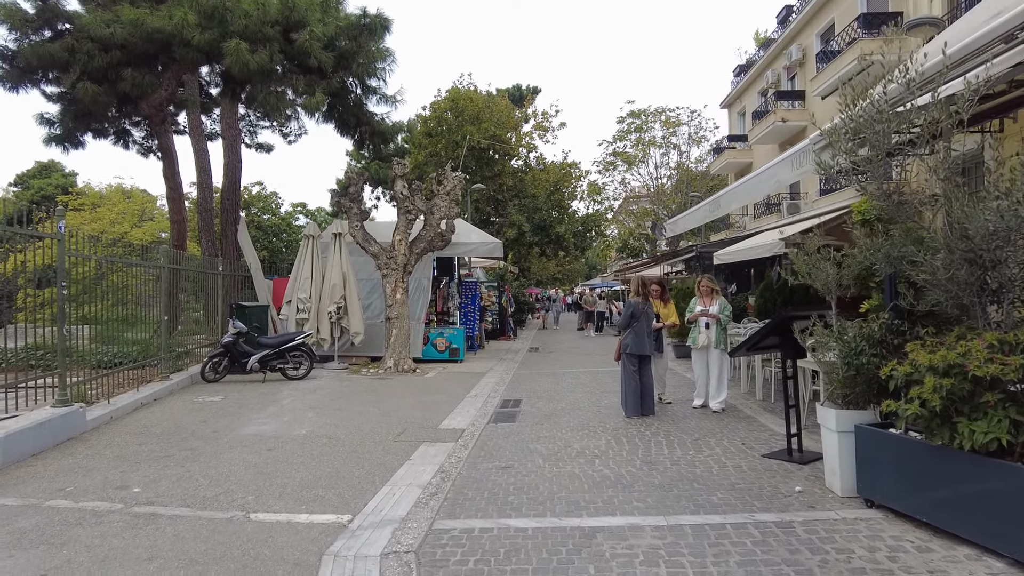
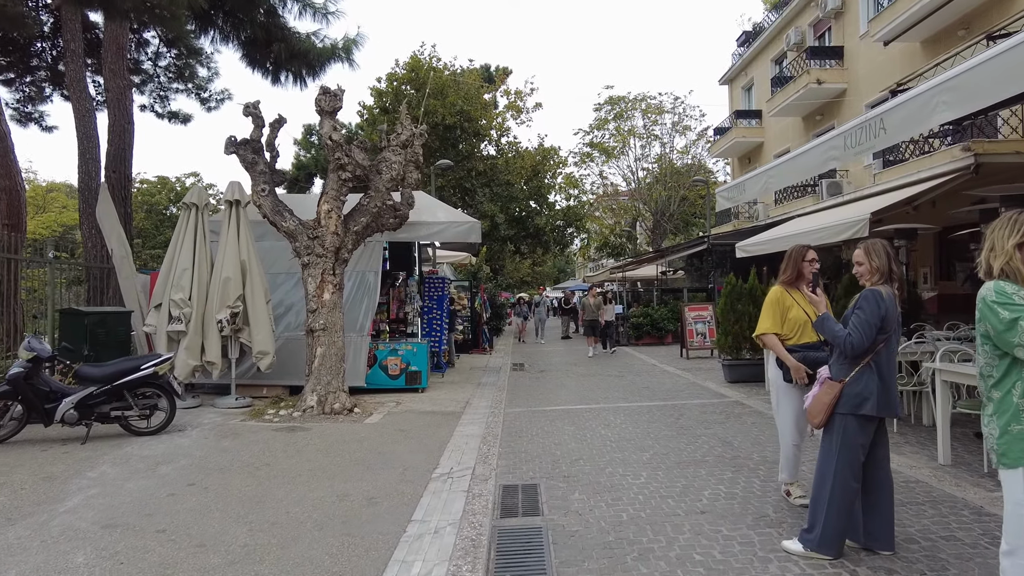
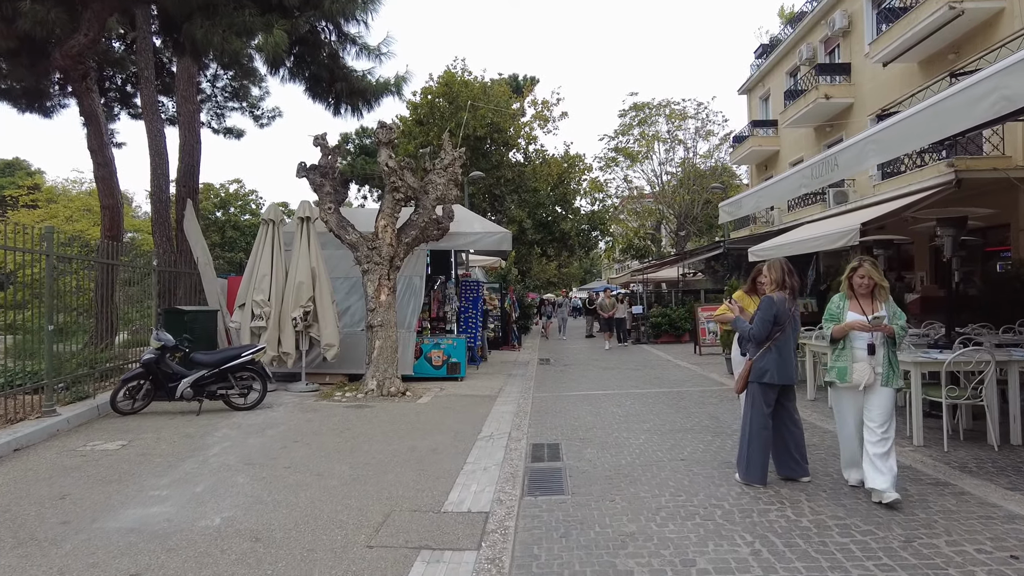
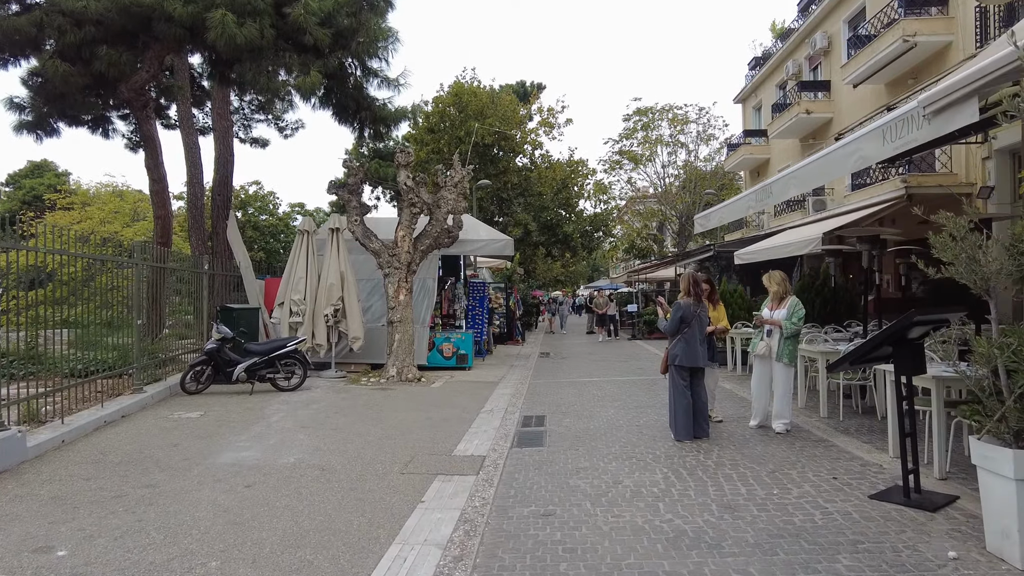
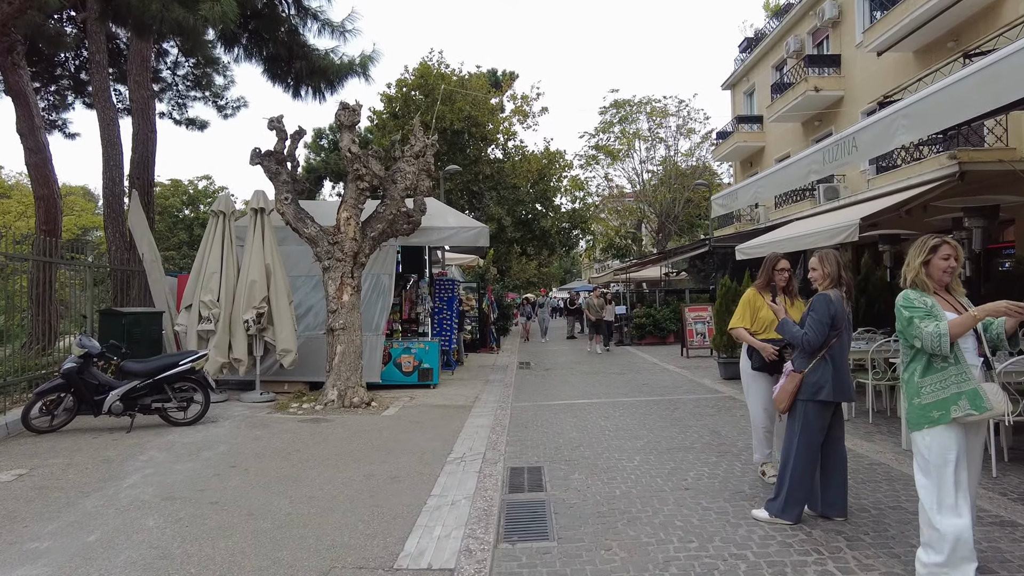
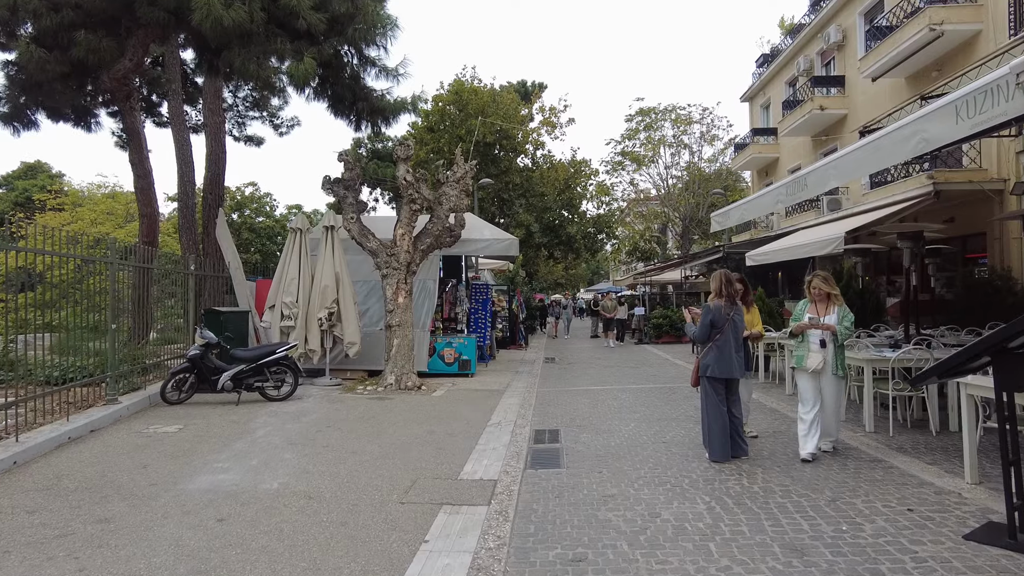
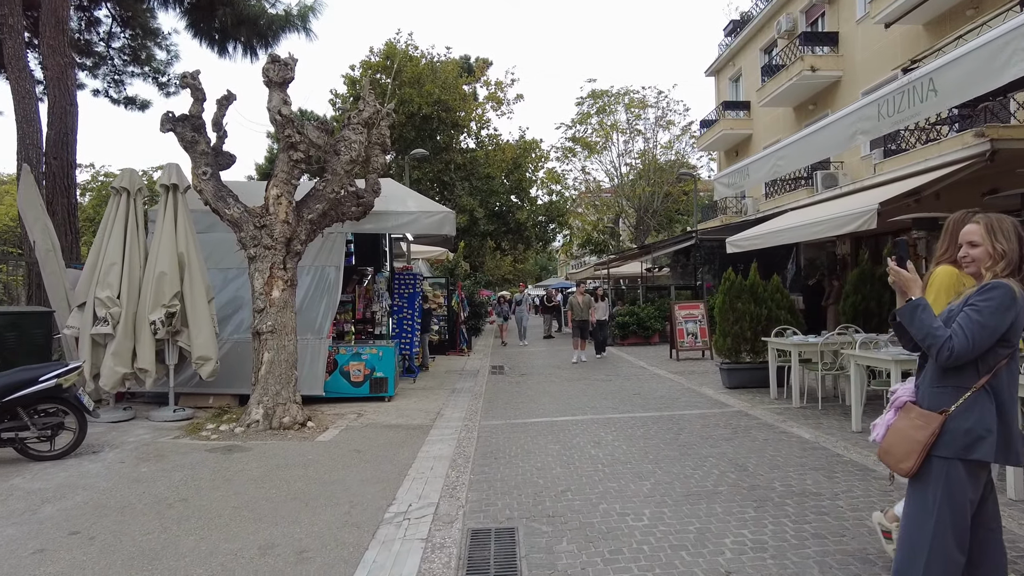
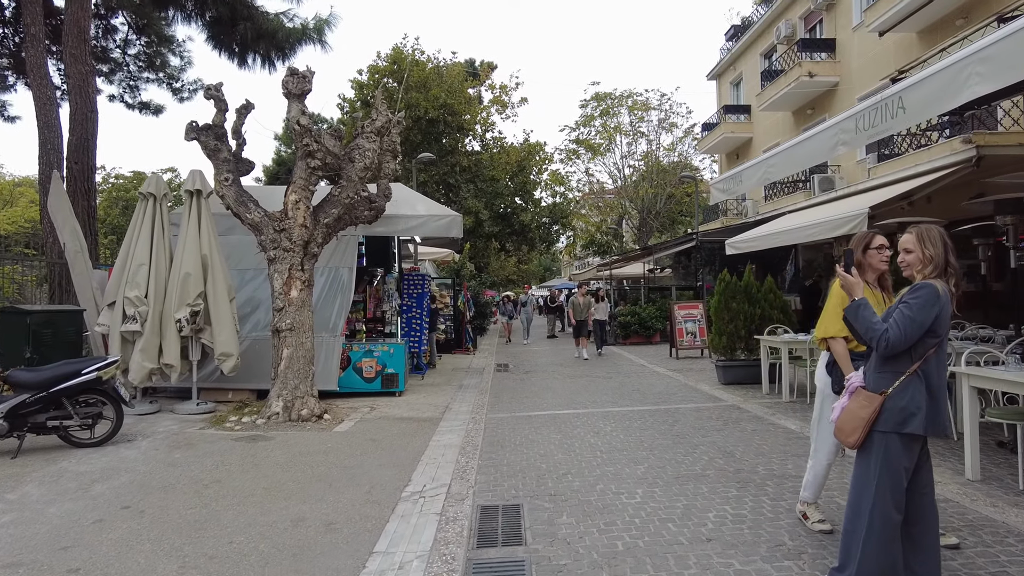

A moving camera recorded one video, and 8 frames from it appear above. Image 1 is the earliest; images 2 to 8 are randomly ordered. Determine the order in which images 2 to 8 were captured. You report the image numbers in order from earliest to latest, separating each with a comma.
4, 6, 3, 5, 2, 8, 7
